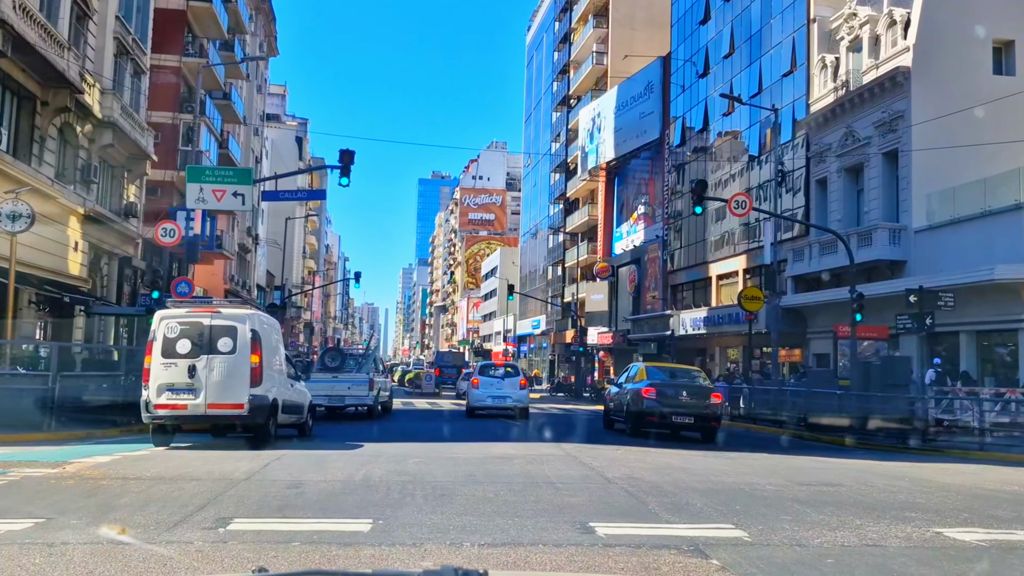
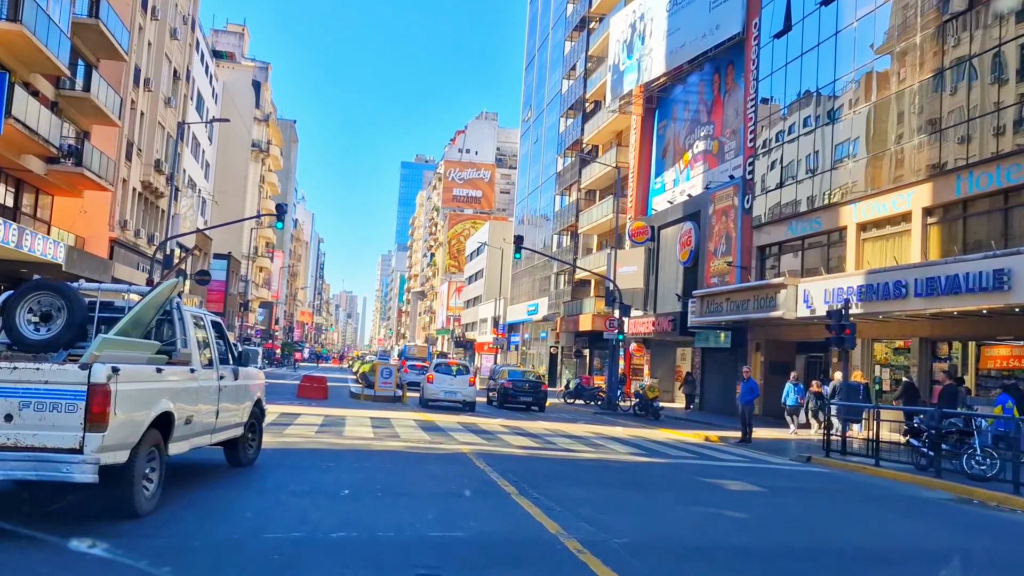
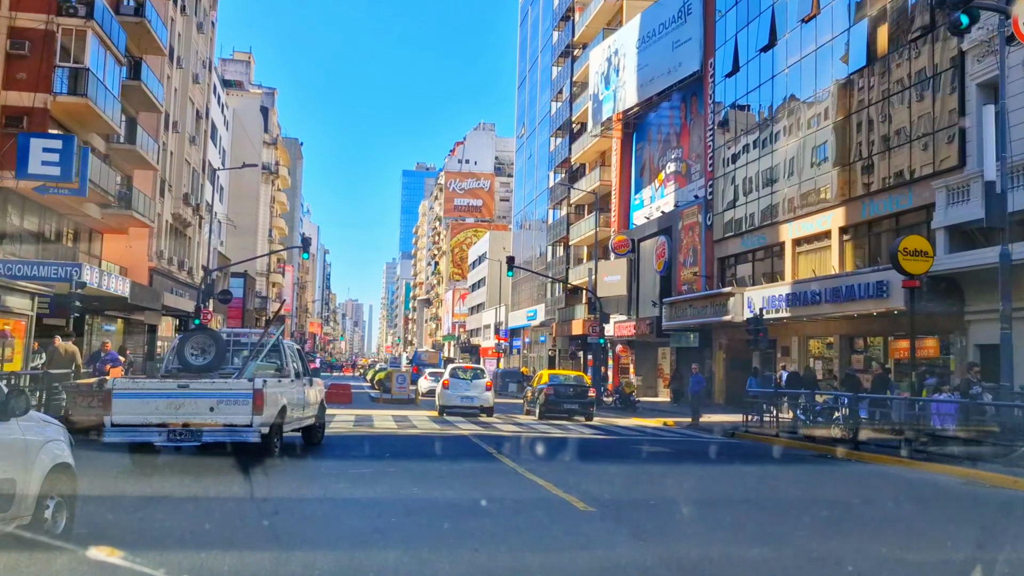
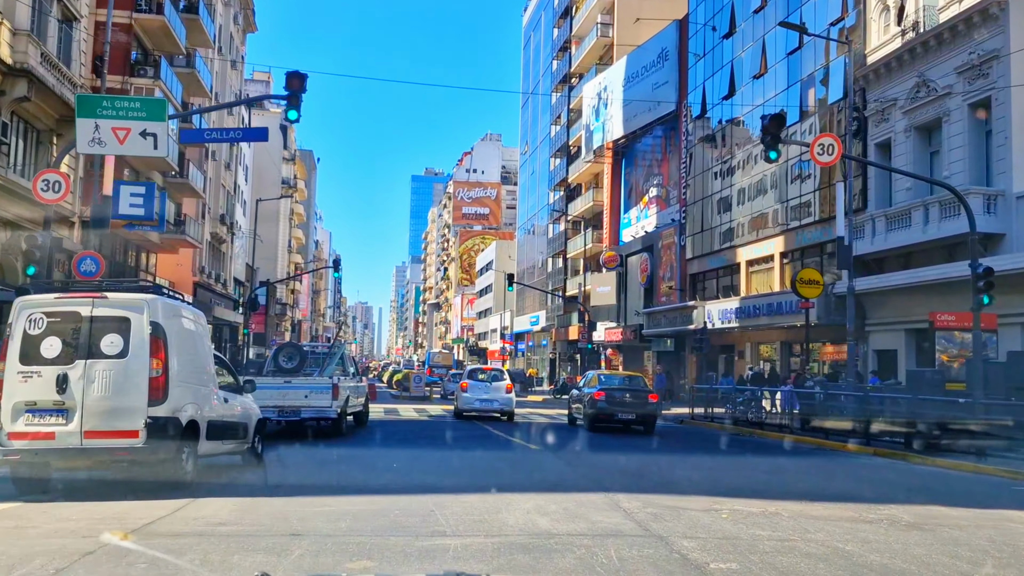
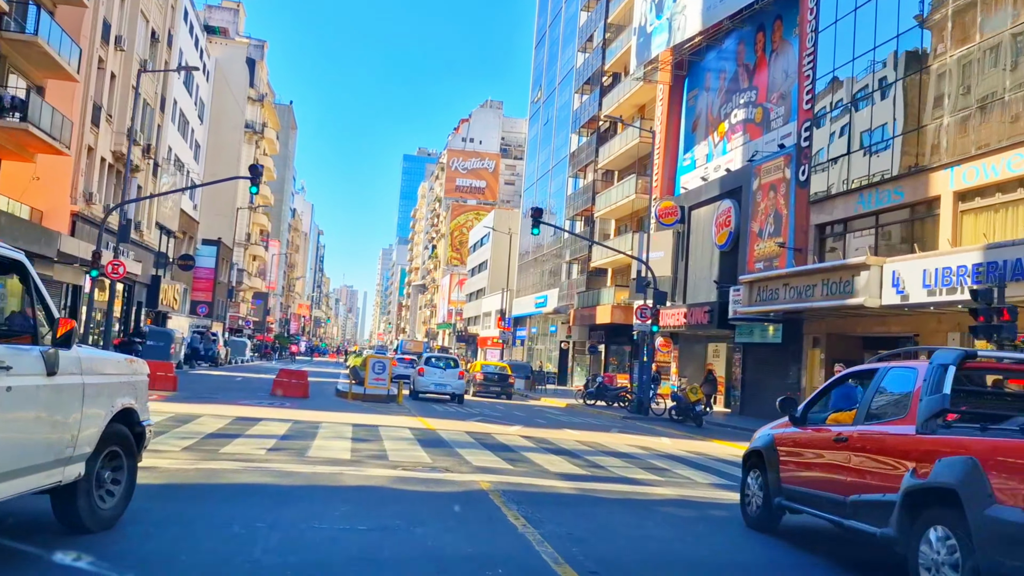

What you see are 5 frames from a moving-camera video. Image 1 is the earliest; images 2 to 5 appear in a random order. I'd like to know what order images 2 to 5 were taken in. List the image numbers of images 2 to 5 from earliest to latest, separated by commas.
4, 3, 2, 5
